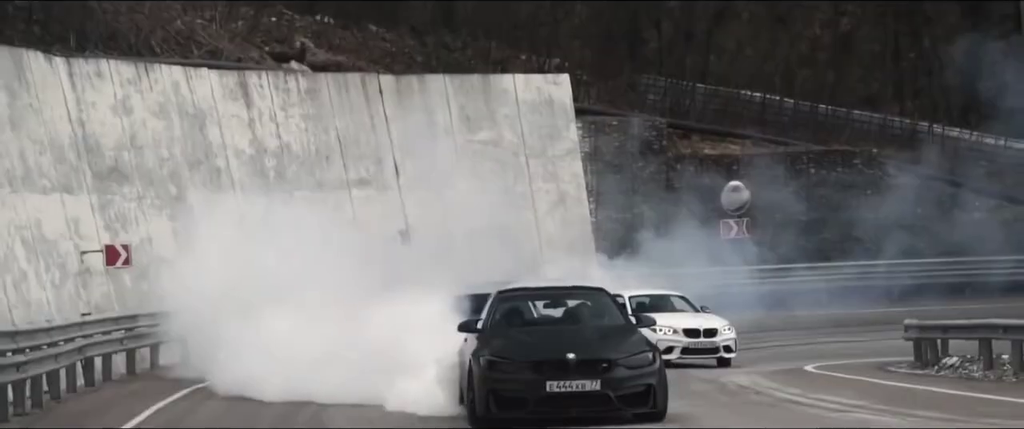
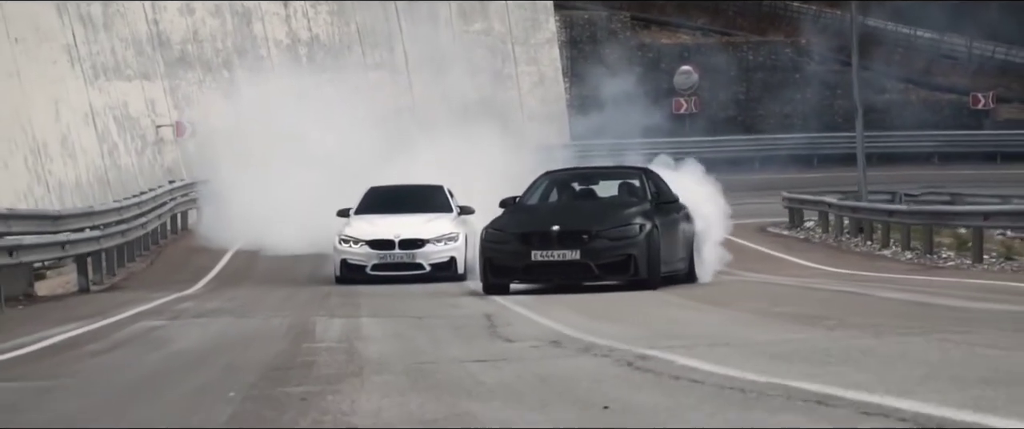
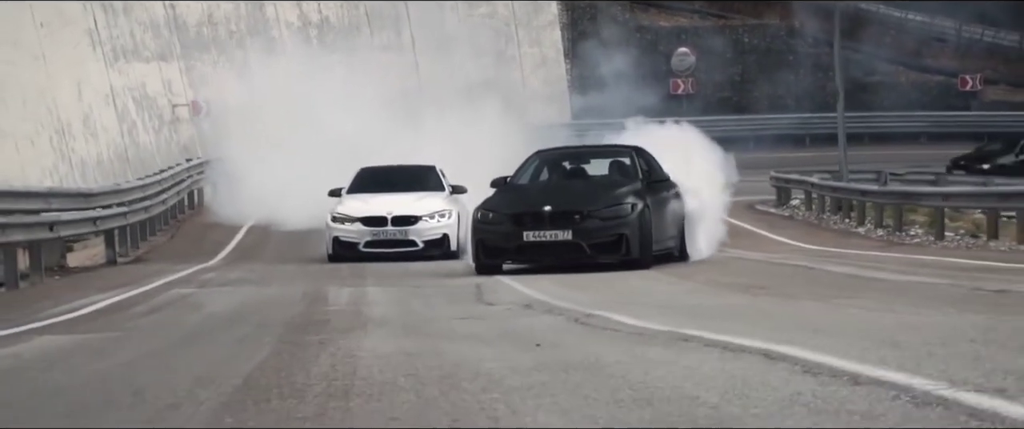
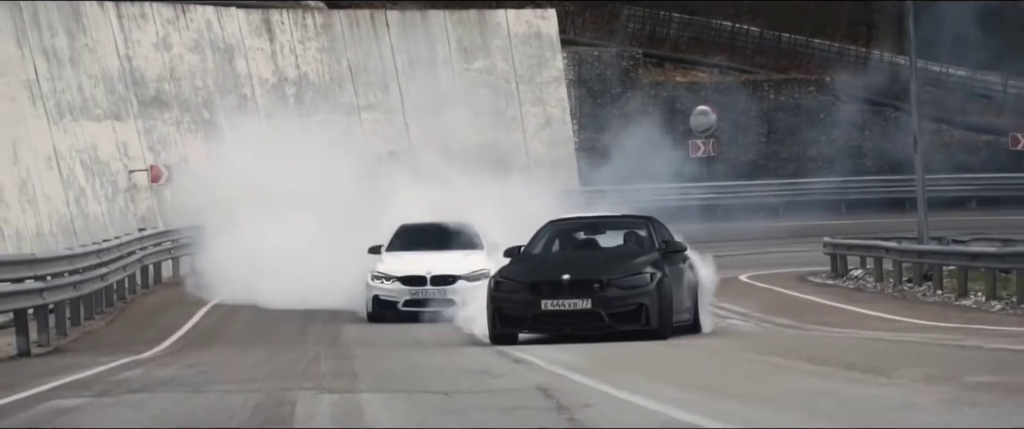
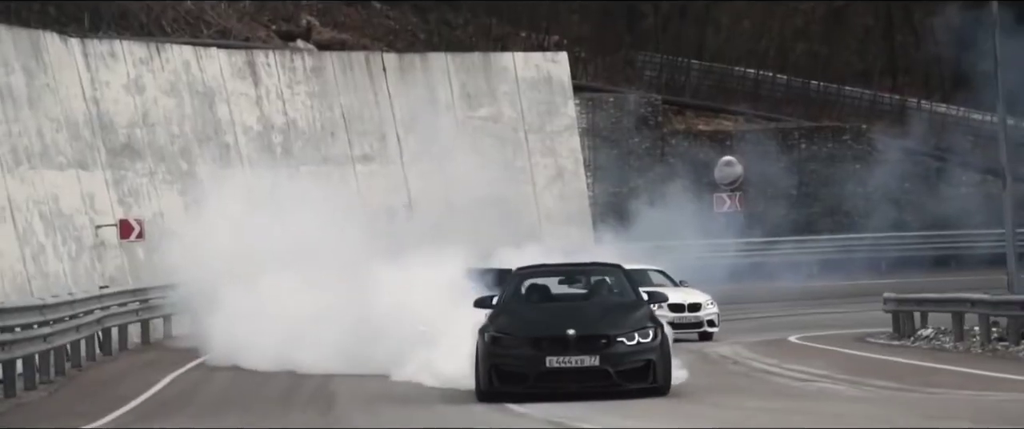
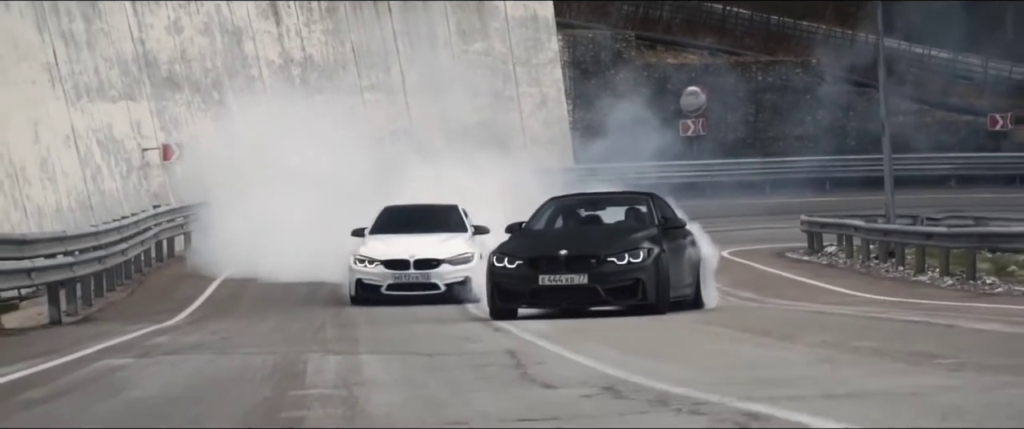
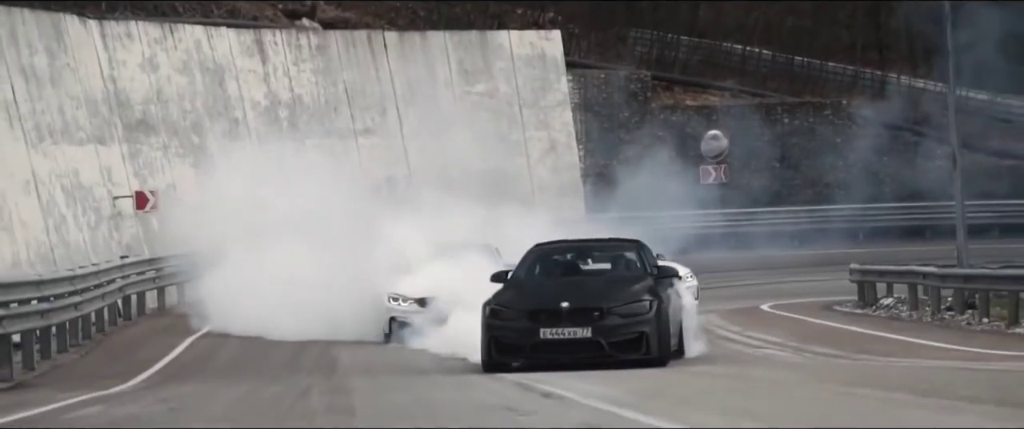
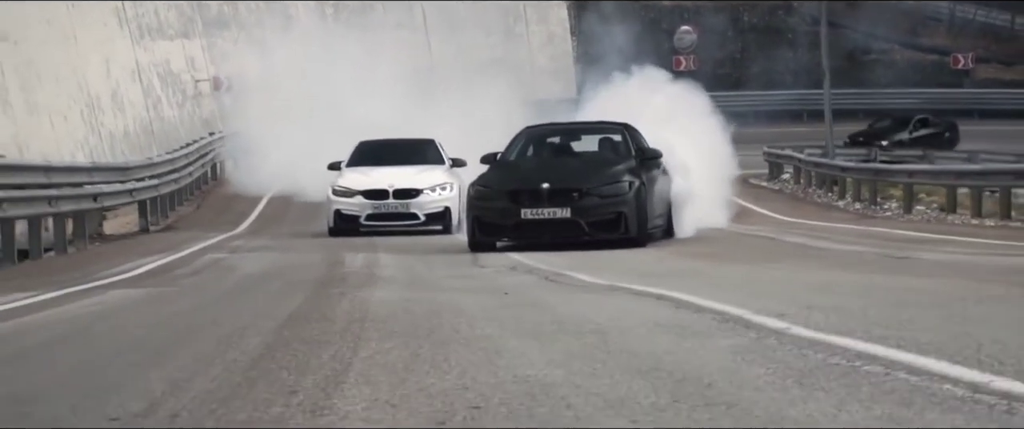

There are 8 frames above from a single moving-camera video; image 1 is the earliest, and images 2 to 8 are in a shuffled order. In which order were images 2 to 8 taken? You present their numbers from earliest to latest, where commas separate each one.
5, 7, 4, 6, 2, 3, 8
